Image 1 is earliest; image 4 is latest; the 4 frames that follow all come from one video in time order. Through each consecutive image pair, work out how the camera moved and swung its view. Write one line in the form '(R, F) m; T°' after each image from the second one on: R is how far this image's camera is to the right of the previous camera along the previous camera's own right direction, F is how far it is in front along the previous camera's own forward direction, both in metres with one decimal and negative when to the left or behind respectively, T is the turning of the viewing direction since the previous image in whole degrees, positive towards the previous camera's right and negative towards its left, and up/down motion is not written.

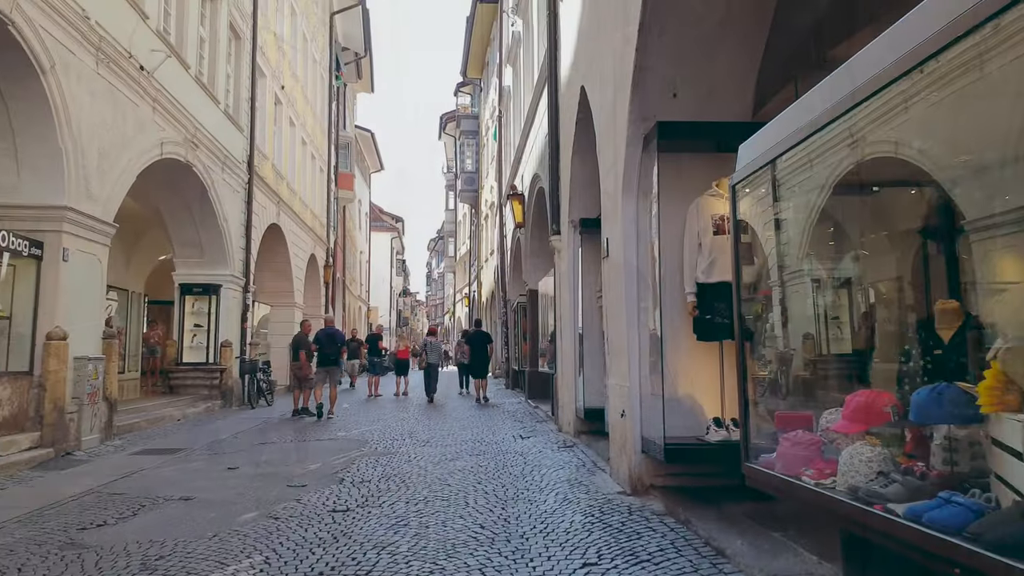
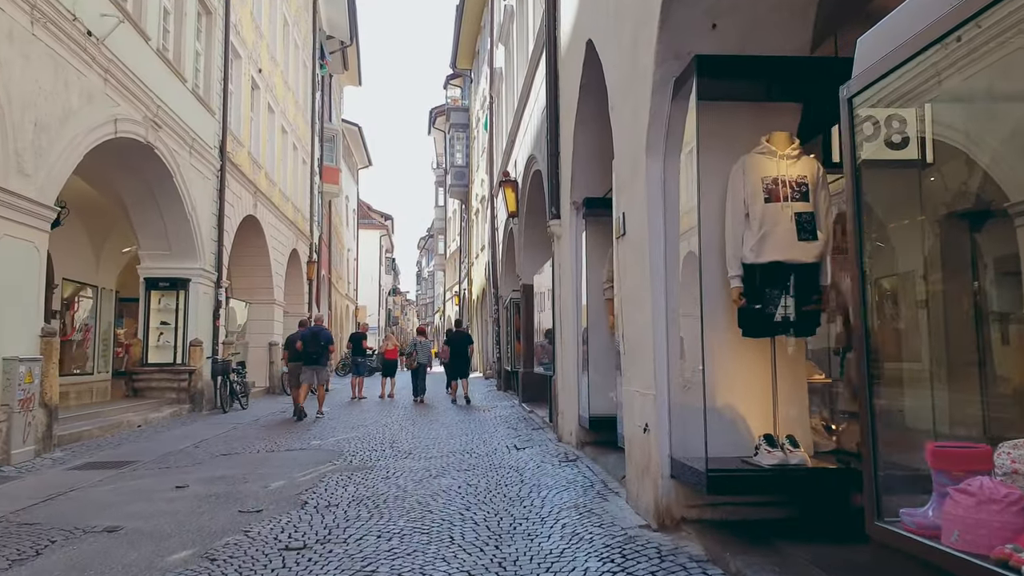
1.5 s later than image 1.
(0.0, +1.2) m; +1°
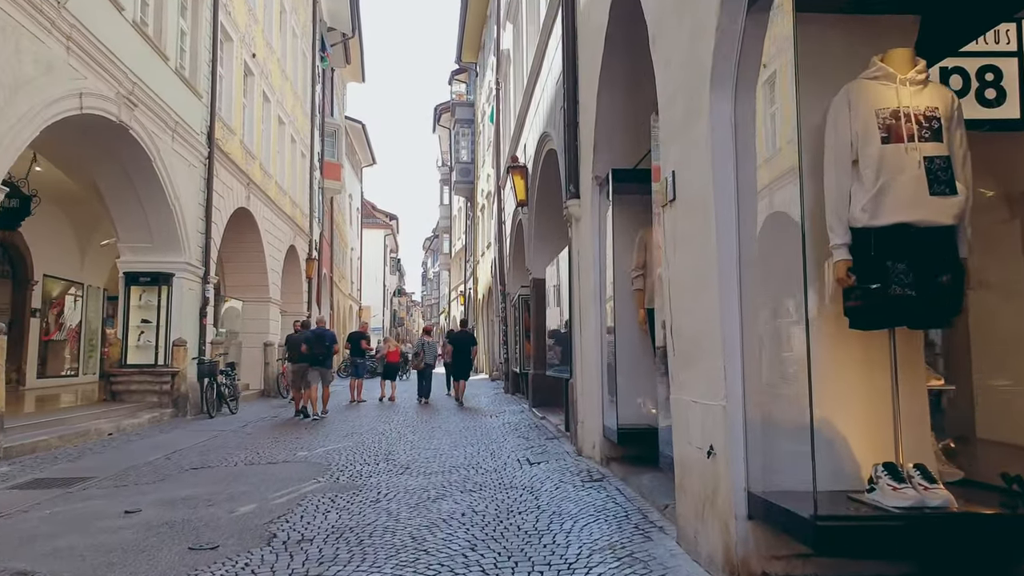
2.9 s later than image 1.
(-0.1, +1.2) m; 0°
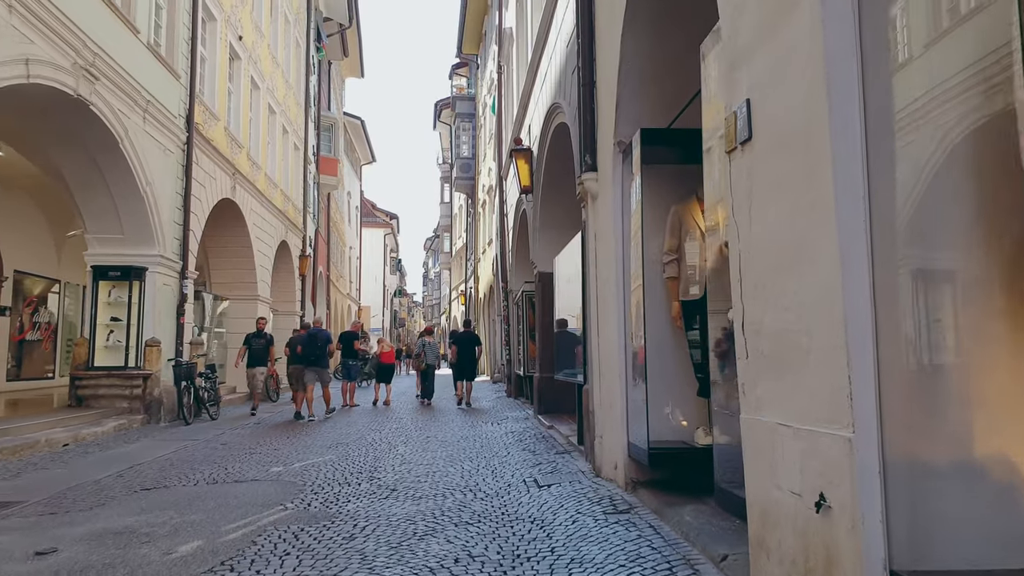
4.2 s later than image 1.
(0.0, +1.2) m; 0°
